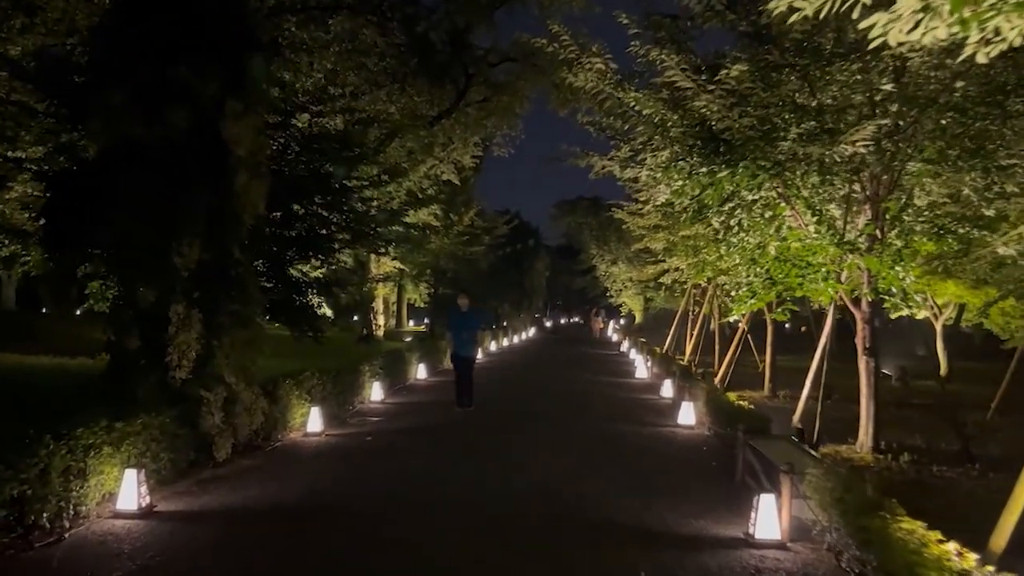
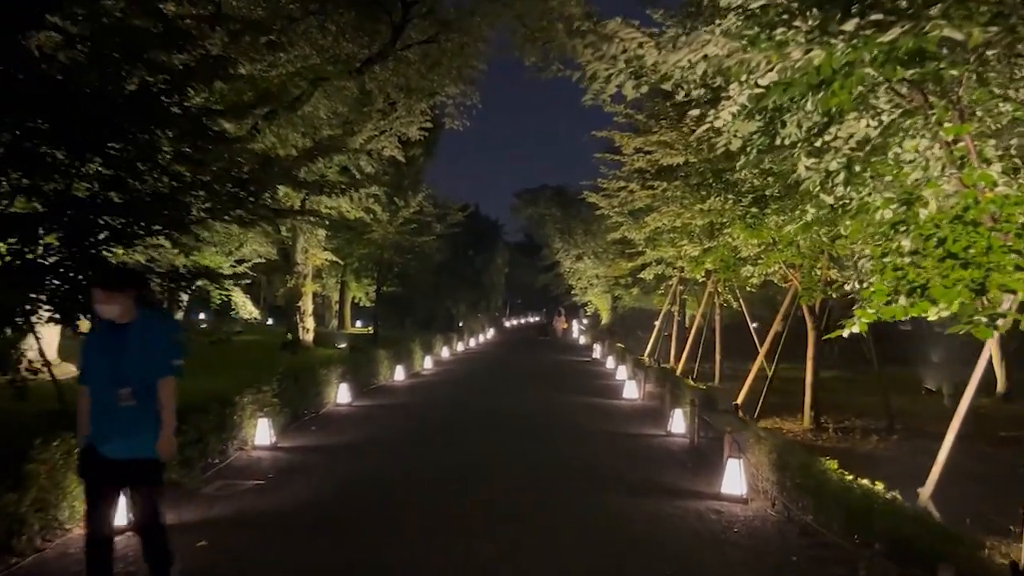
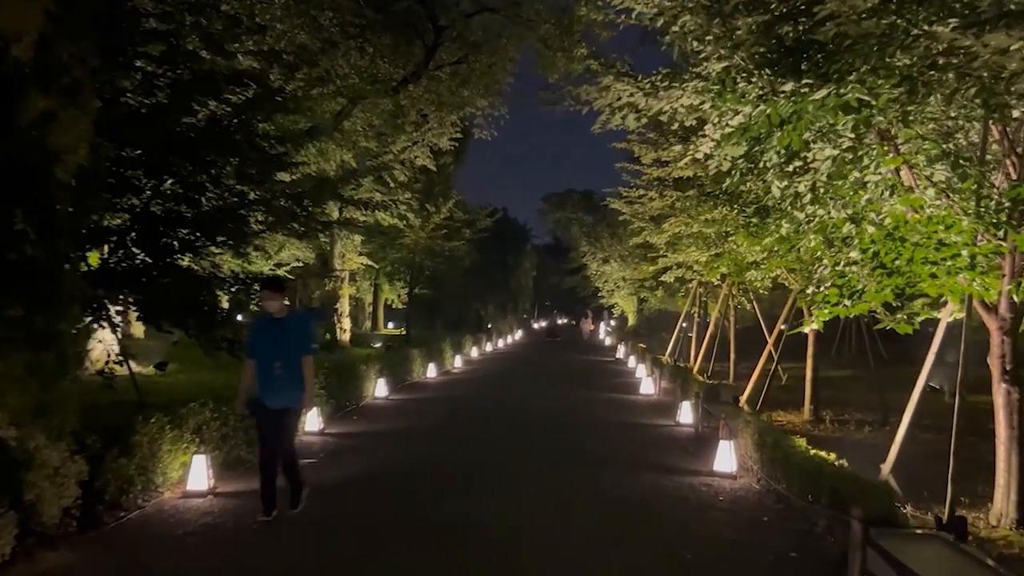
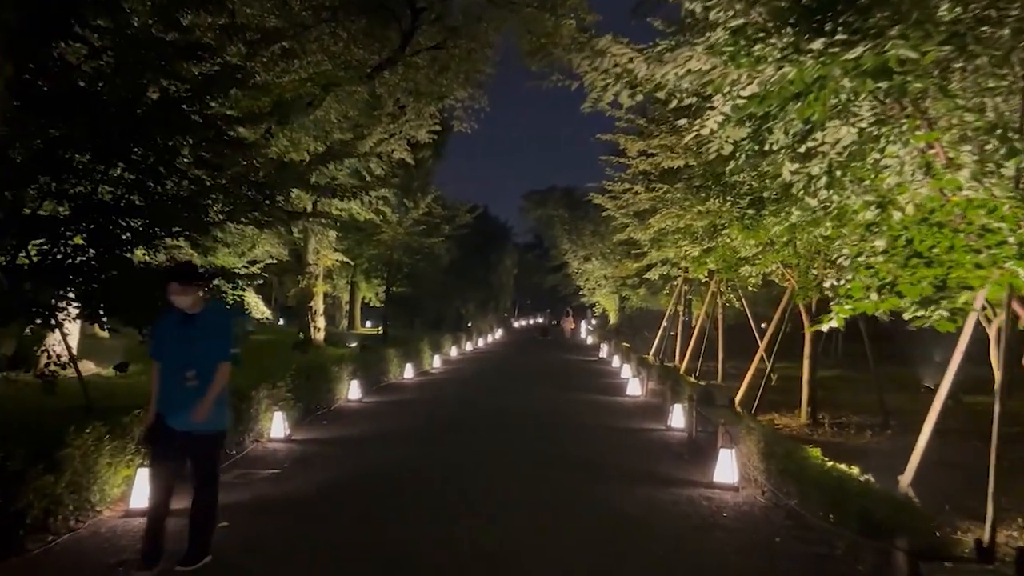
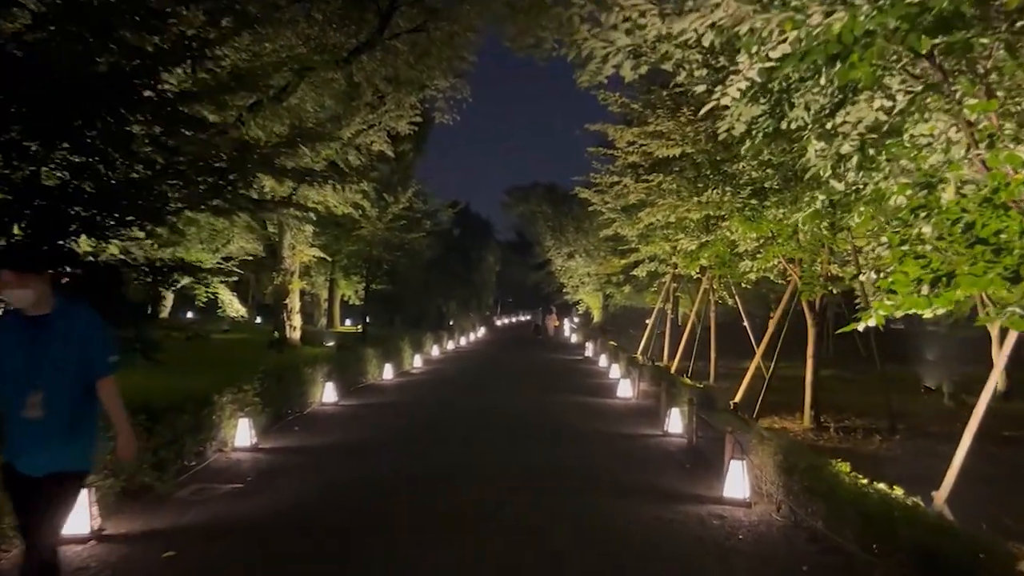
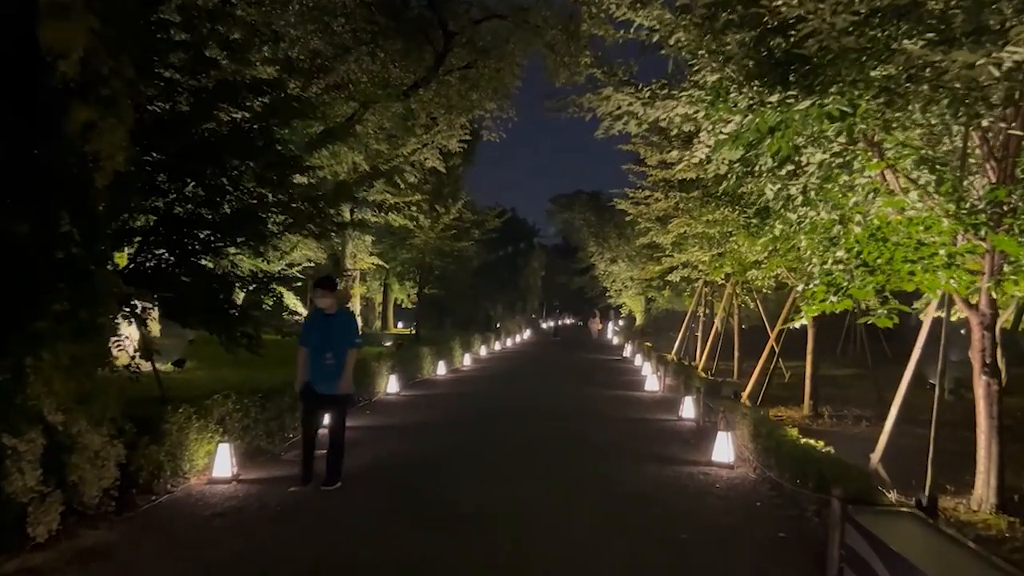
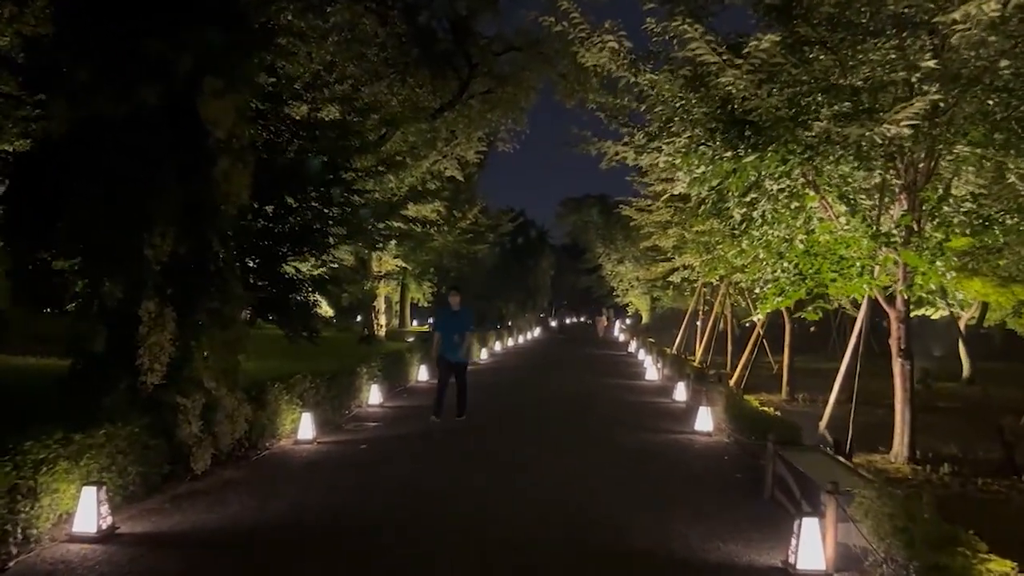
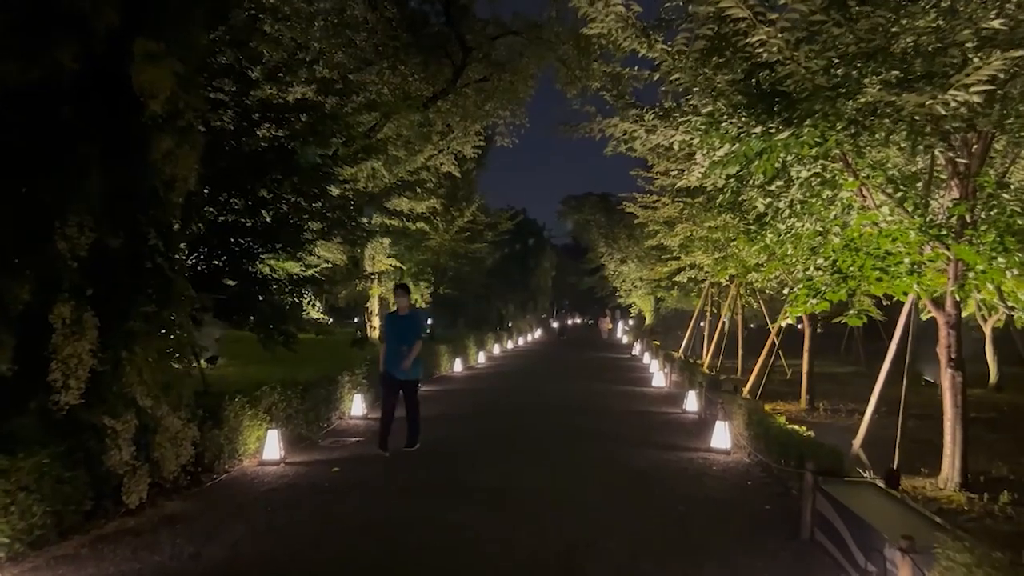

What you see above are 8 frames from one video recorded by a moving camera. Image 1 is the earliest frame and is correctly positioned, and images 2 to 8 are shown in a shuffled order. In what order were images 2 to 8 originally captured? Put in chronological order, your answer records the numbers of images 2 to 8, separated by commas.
7, 8, 6, 3, 4, 2, 5
